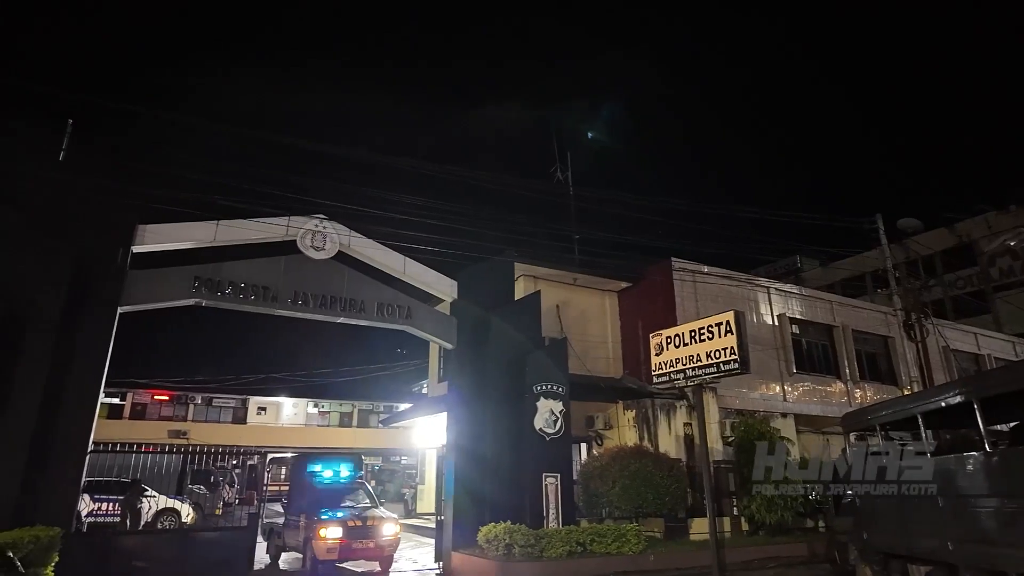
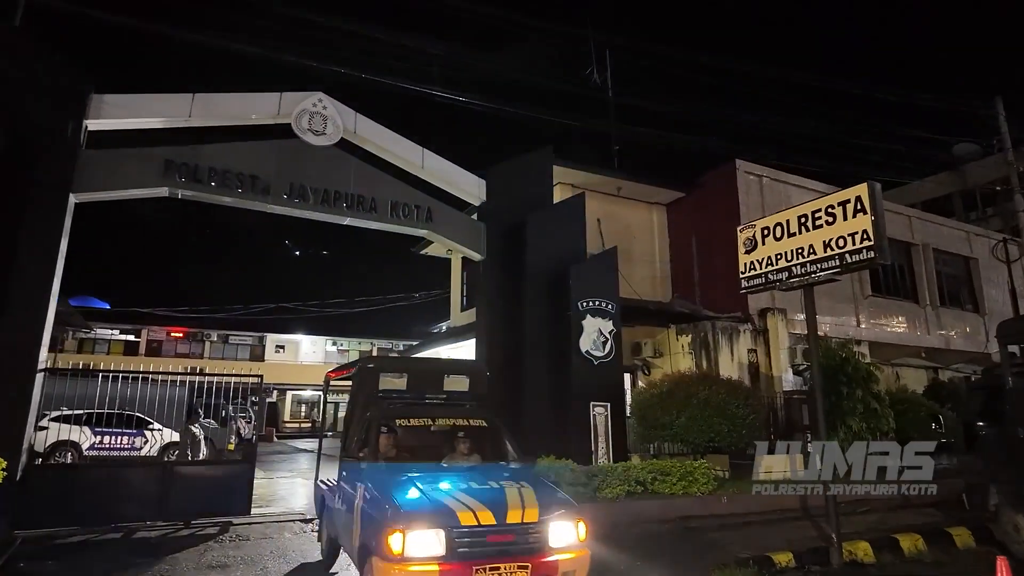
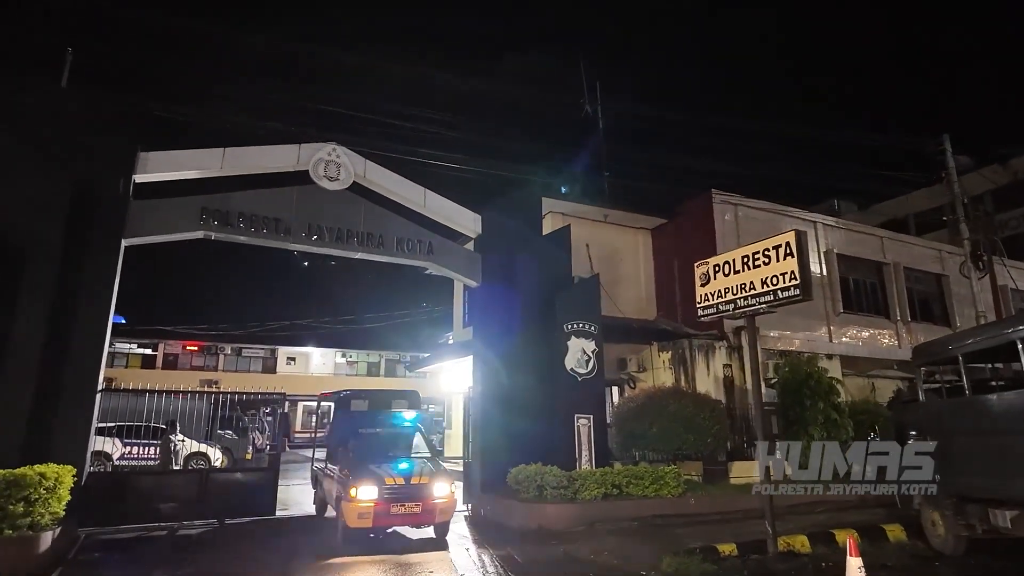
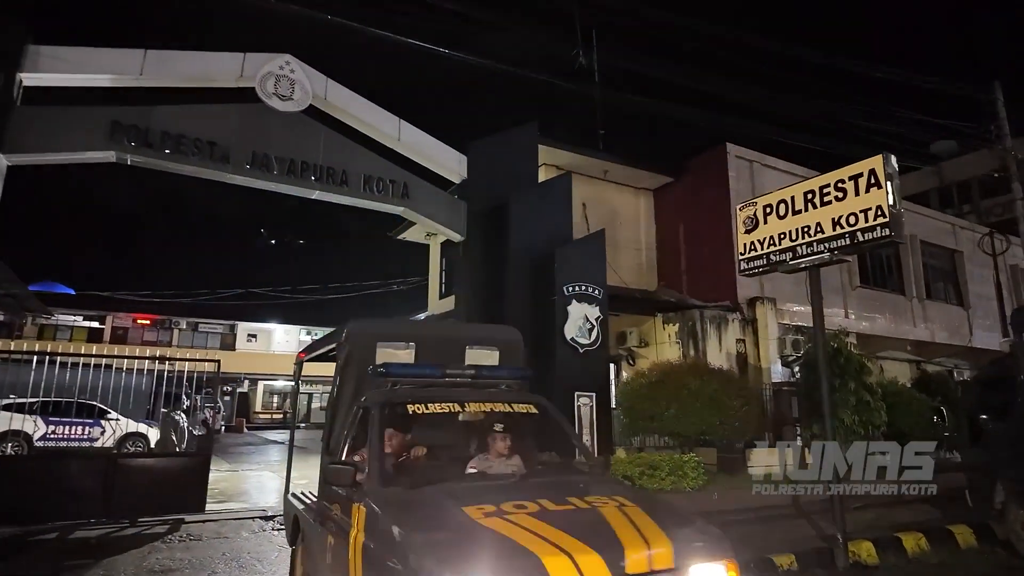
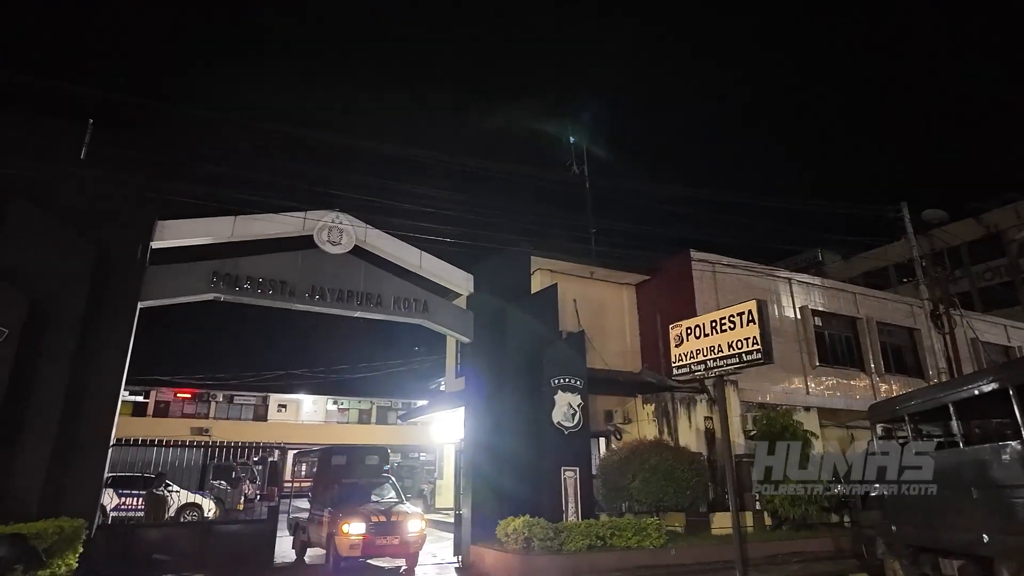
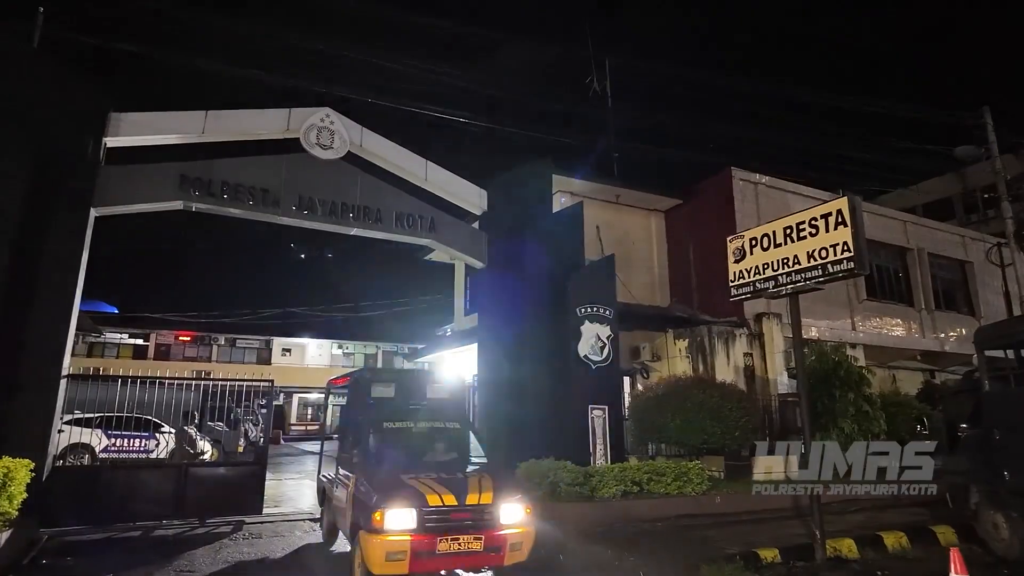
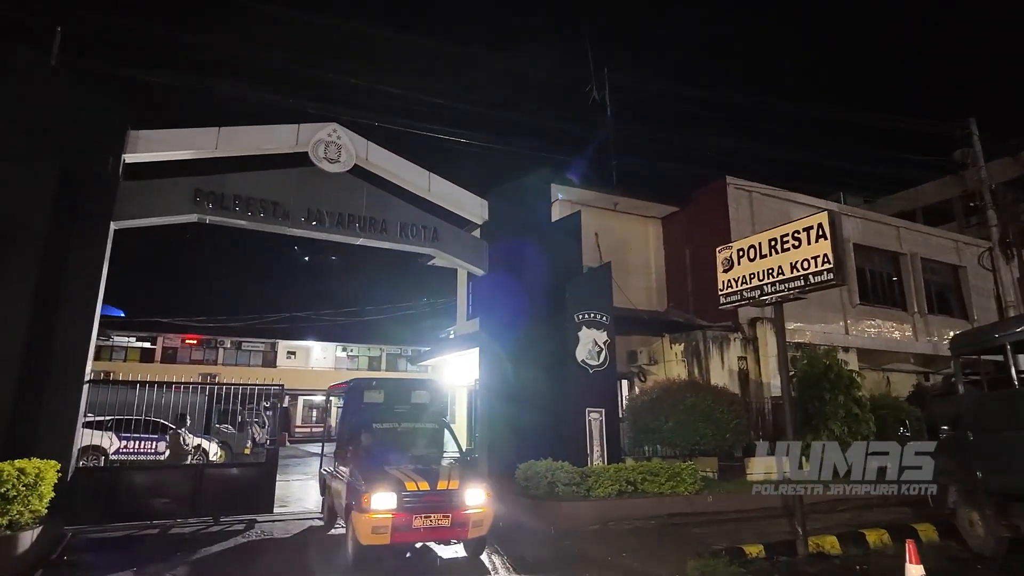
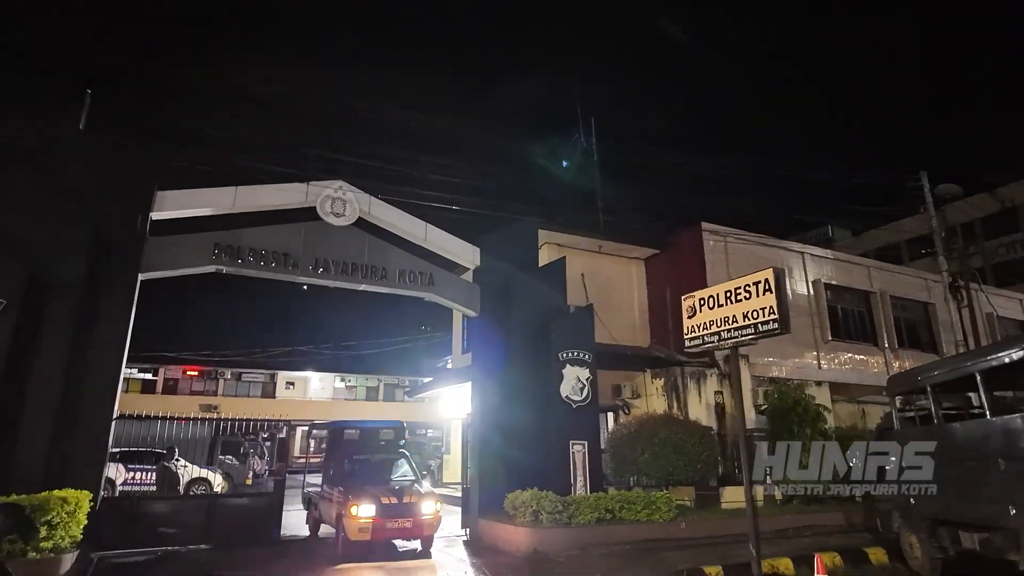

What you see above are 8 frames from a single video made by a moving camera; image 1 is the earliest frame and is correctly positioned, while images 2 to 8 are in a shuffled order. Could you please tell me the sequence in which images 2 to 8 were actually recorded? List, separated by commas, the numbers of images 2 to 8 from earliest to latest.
5, 8, 3, 7, 6, 2, 4
